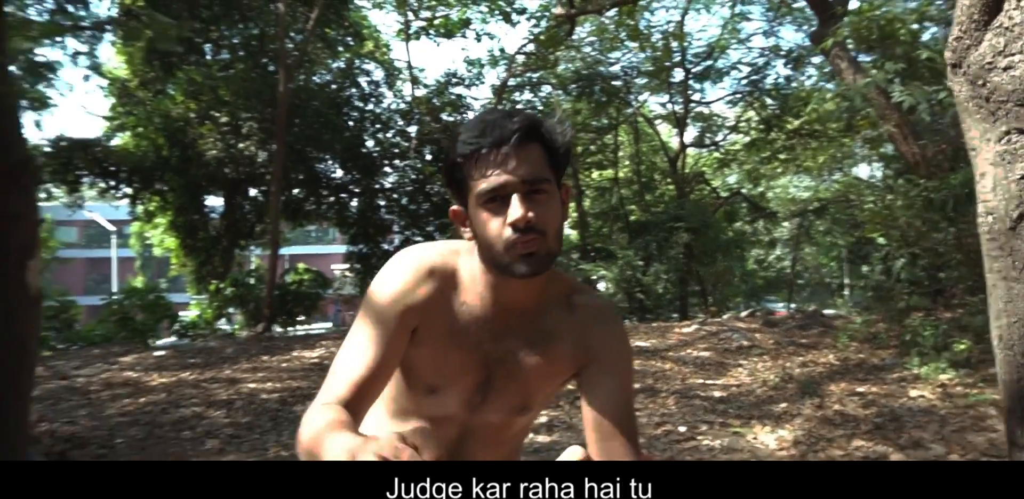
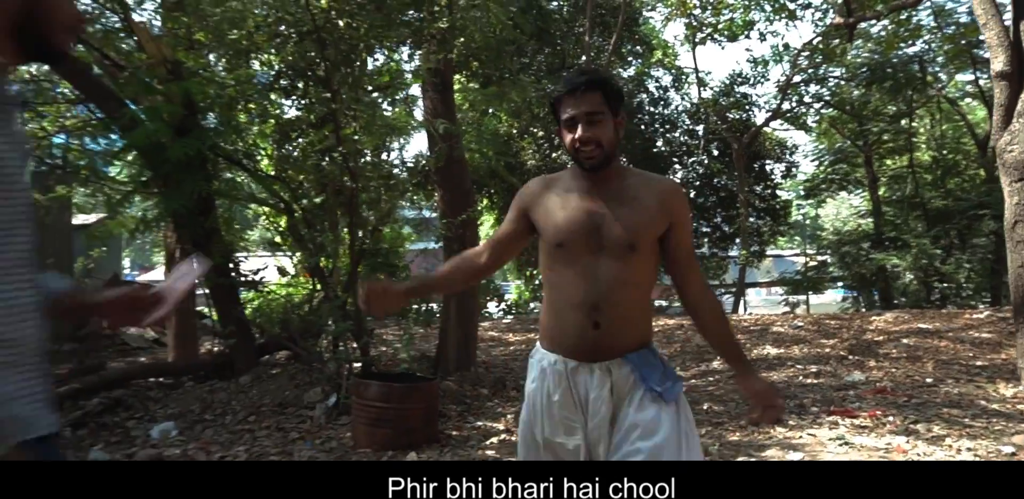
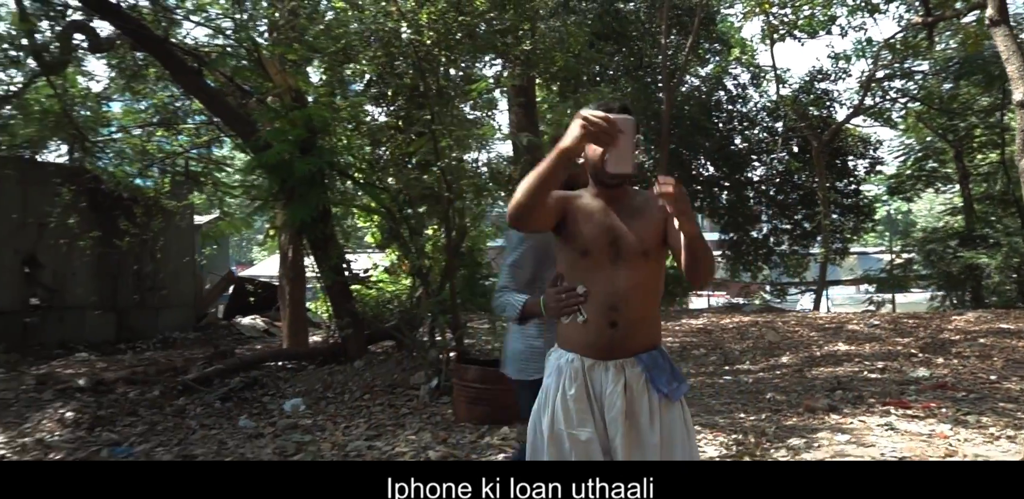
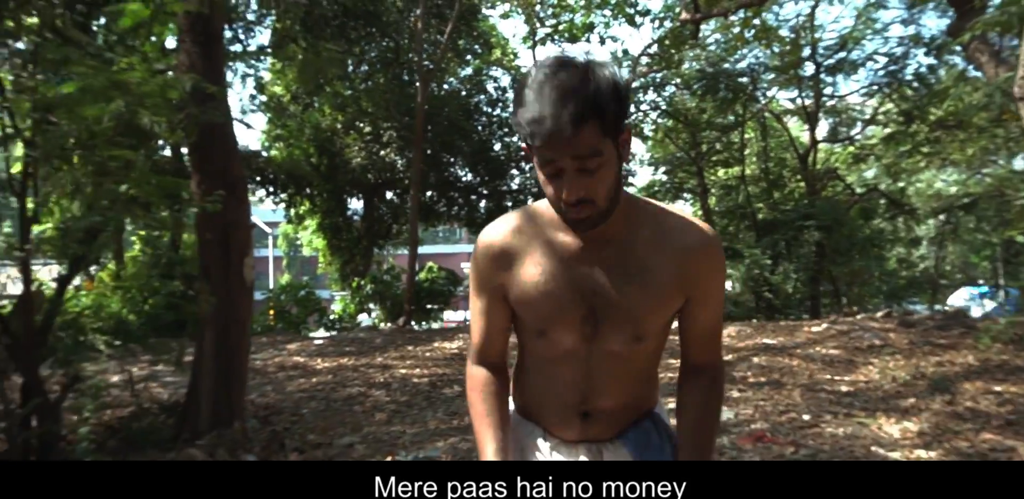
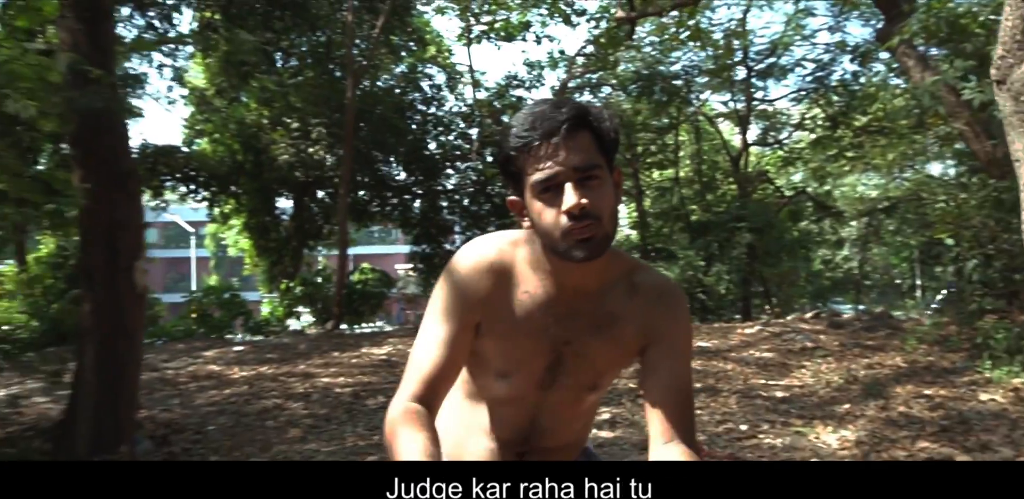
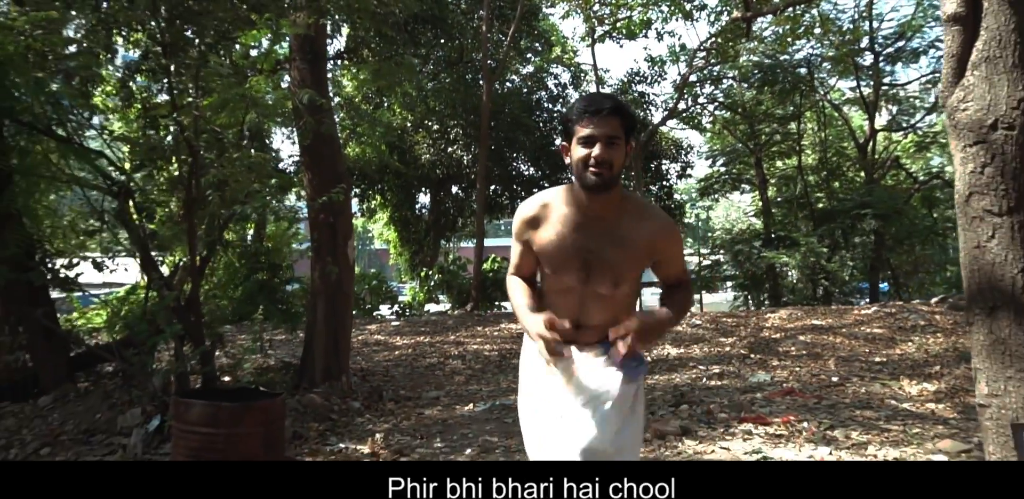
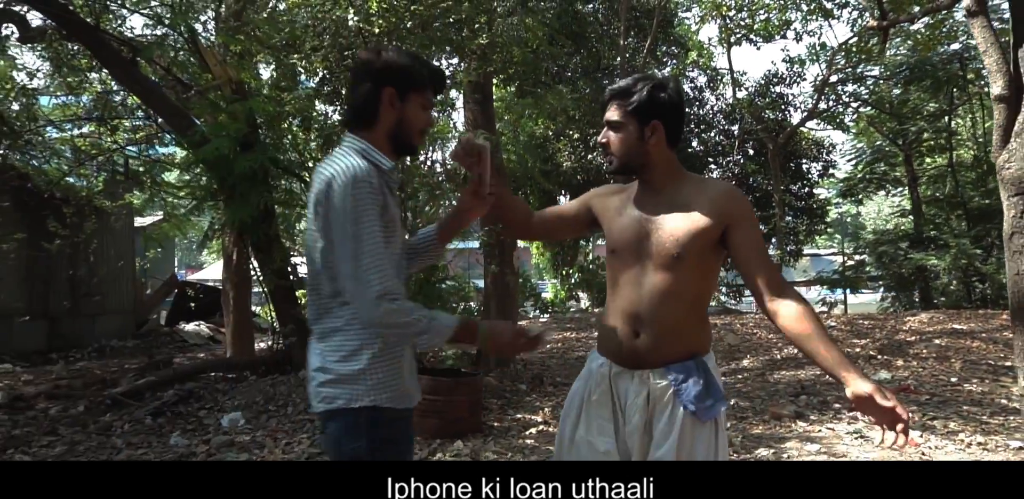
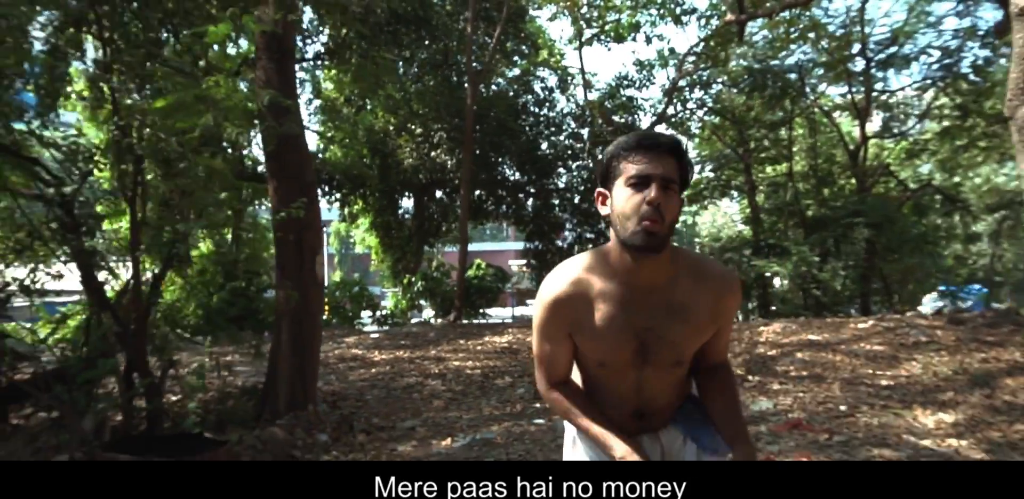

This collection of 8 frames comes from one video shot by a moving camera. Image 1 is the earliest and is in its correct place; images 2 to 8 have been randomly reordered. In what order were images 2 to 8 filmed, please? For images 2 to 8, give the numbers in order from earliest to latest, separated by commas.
5, 4, 8, 6, 2, 7, 3
